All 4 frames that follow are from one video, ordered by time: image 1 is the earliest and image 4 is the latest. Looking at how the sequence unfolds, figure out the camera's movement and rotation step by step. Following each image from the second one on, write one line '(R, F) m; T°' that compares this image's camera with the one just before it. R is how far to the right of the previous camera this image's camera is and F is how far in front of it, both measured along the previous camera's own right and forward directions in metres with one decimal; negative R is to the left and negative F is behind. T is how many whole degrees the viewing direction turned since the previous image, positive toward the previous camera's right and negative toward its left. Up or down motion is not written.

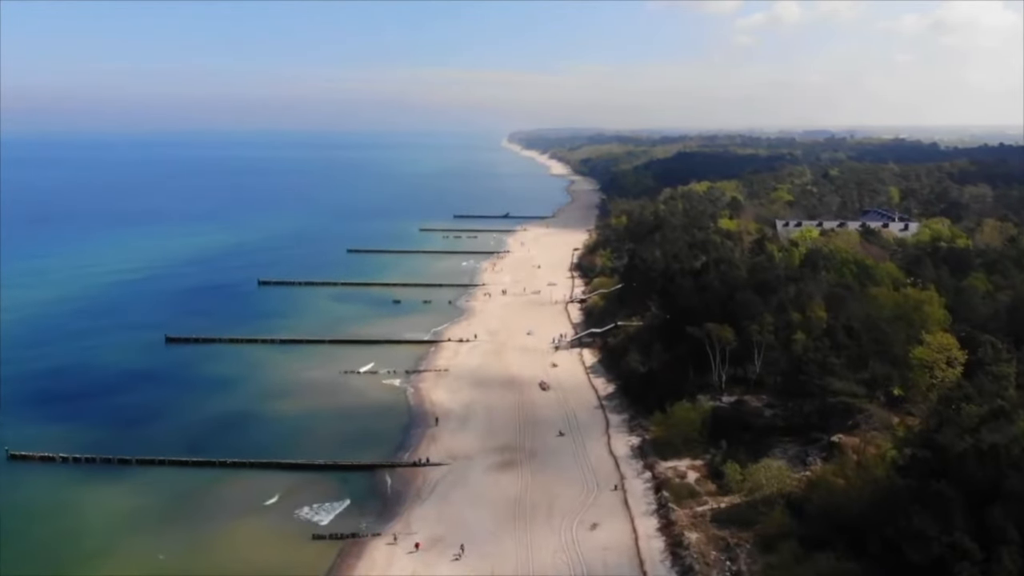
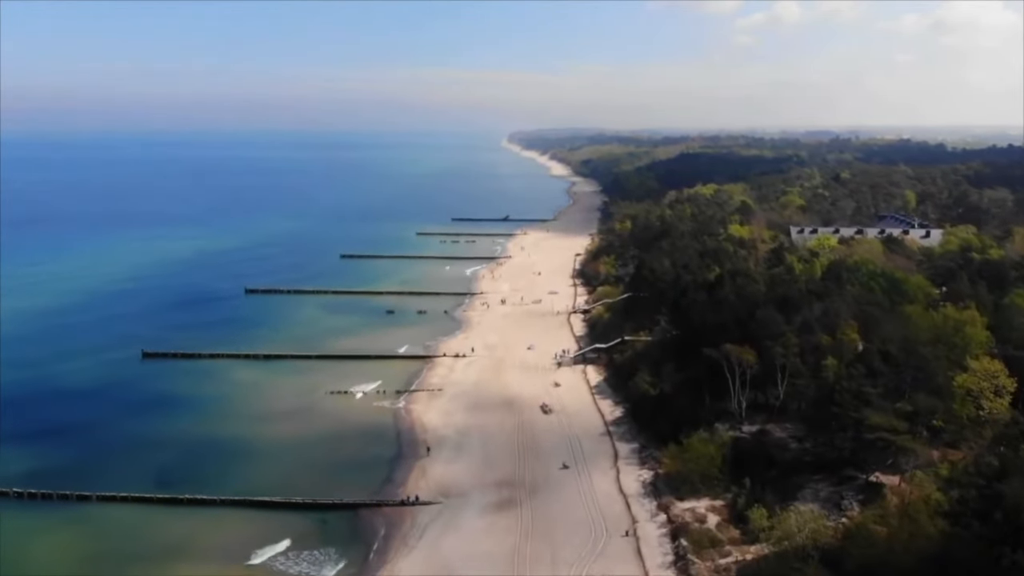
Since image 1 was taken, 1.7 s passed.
(0.0, +3.4) m; 0°
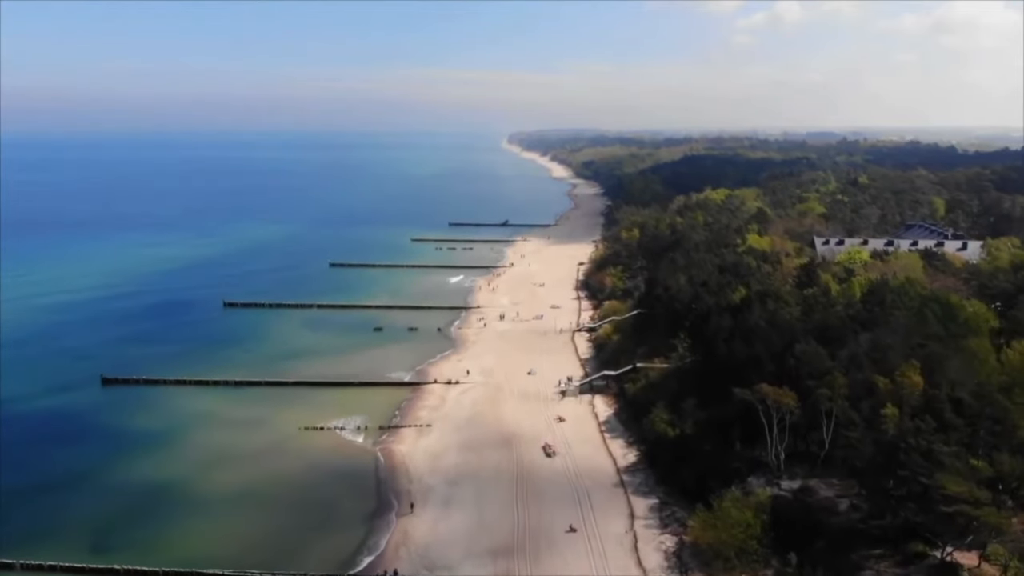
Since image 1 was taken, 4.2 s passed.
(0.0, +5.1) m; 0°
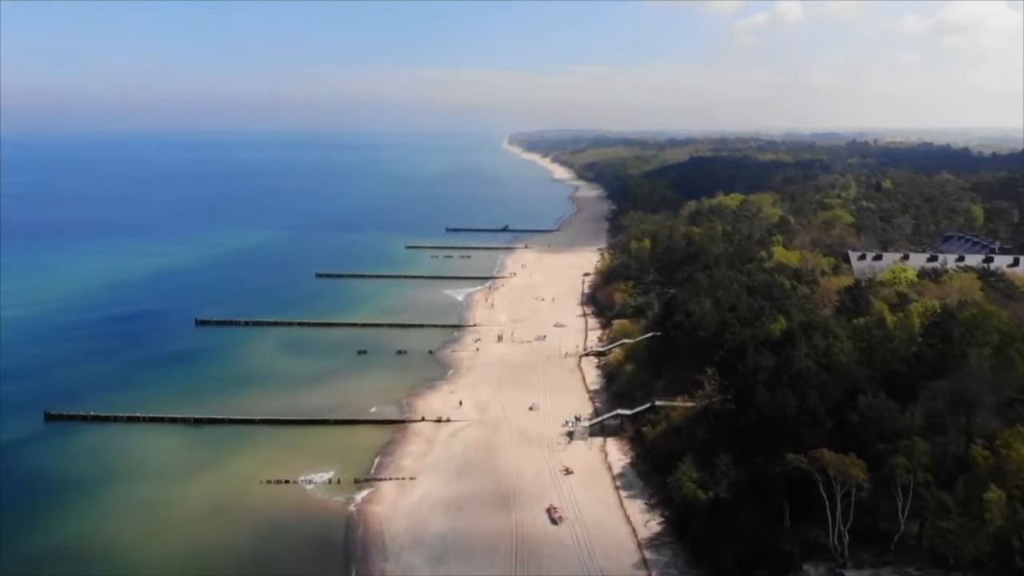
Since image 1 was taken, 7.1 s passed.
(+0.1, +5.8) m; 0°
